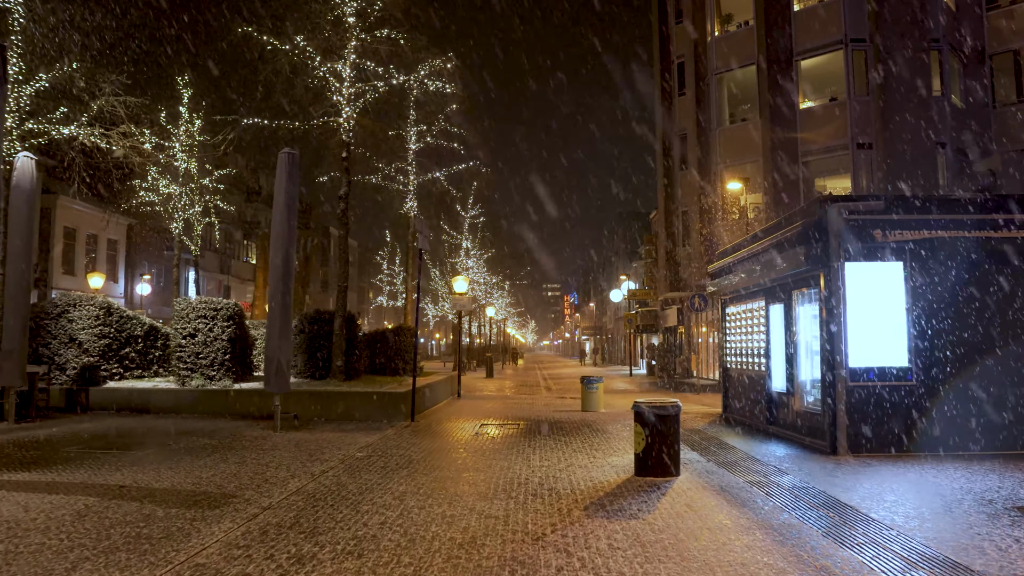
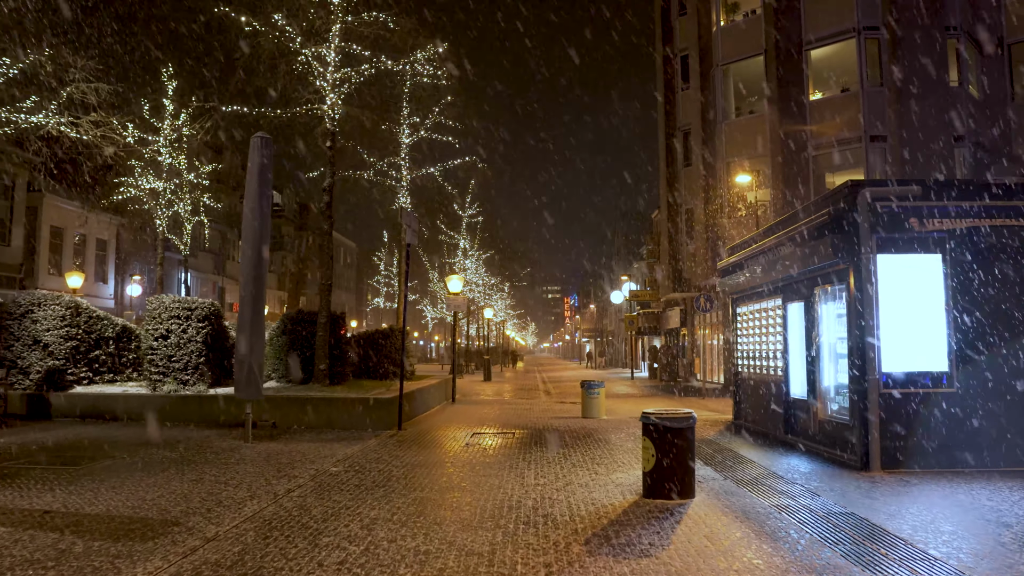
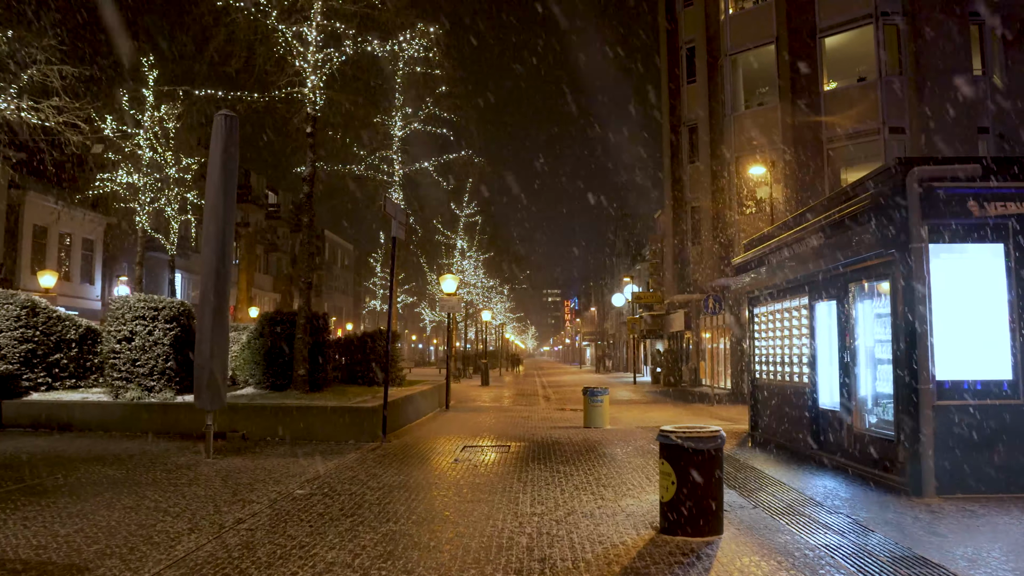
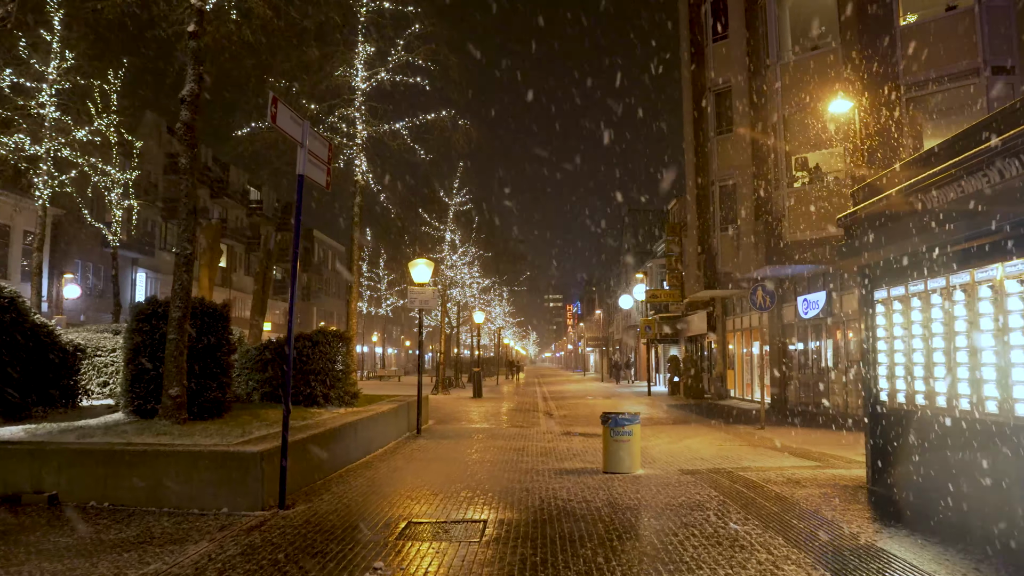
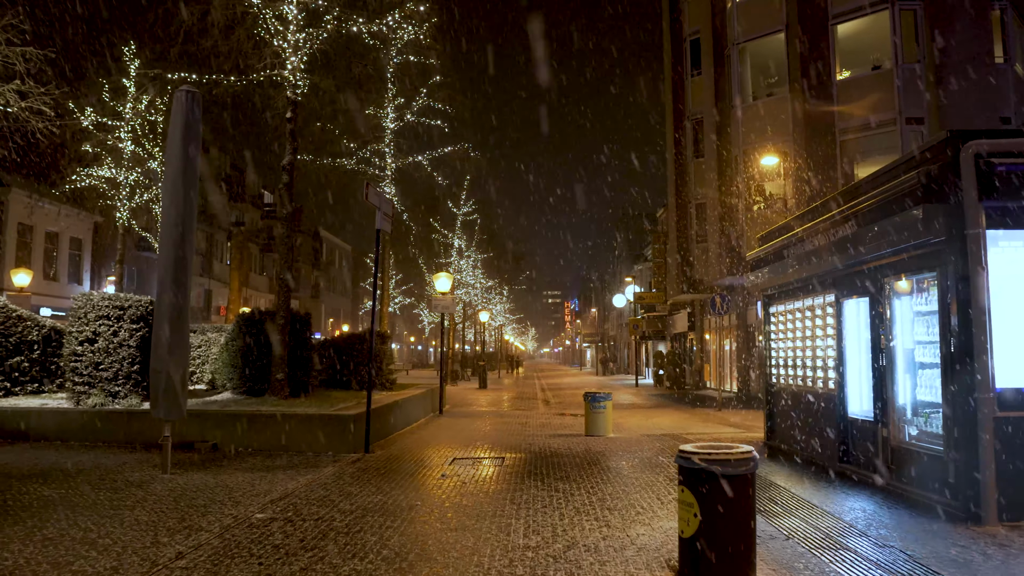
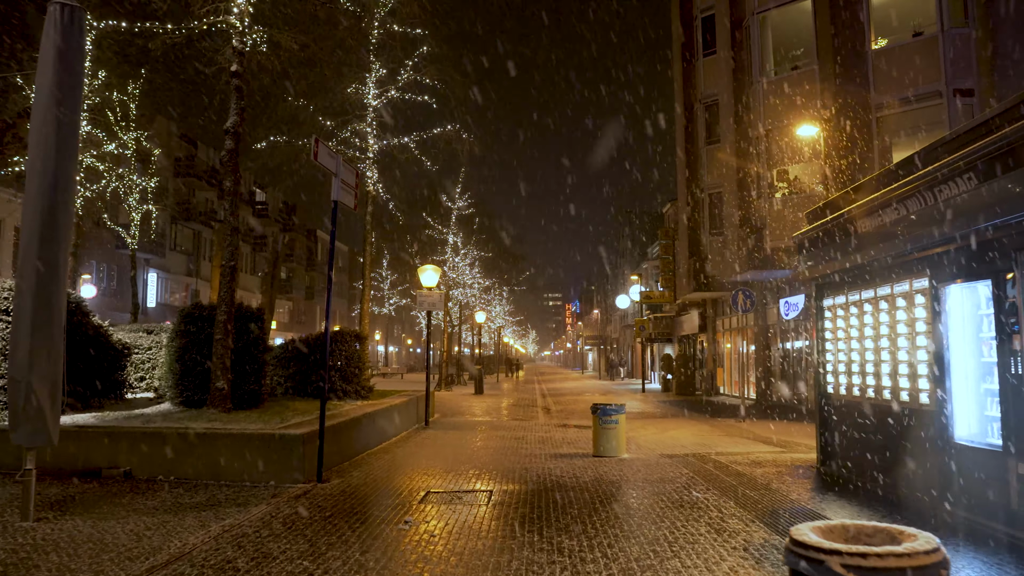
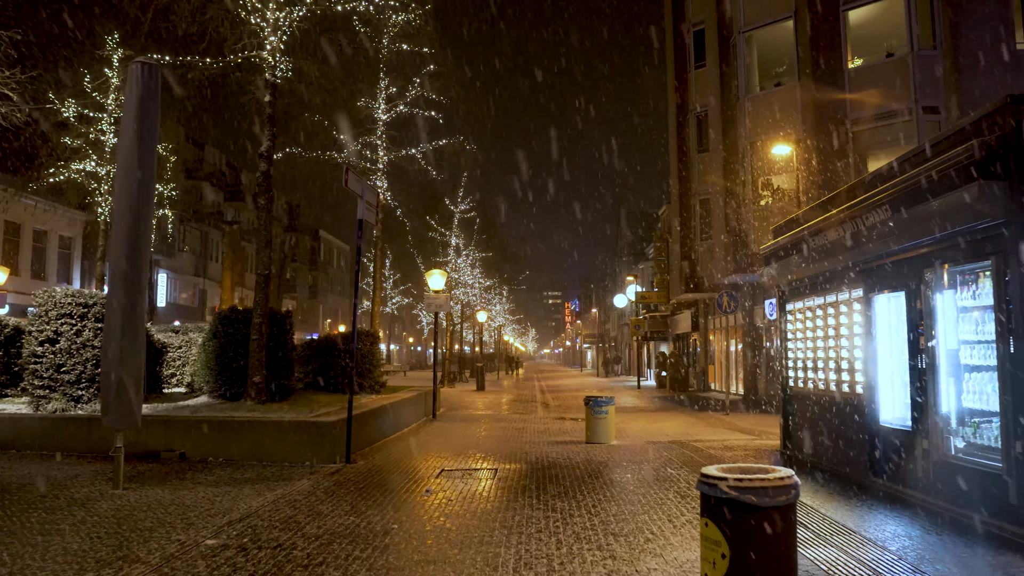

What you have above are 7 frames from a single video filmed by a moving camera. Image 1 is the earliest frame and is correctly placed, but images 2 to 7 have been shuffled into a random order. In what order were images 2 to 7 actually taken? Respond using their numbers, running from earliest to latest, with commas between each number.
2, 3, 5, 7, 6, 4
